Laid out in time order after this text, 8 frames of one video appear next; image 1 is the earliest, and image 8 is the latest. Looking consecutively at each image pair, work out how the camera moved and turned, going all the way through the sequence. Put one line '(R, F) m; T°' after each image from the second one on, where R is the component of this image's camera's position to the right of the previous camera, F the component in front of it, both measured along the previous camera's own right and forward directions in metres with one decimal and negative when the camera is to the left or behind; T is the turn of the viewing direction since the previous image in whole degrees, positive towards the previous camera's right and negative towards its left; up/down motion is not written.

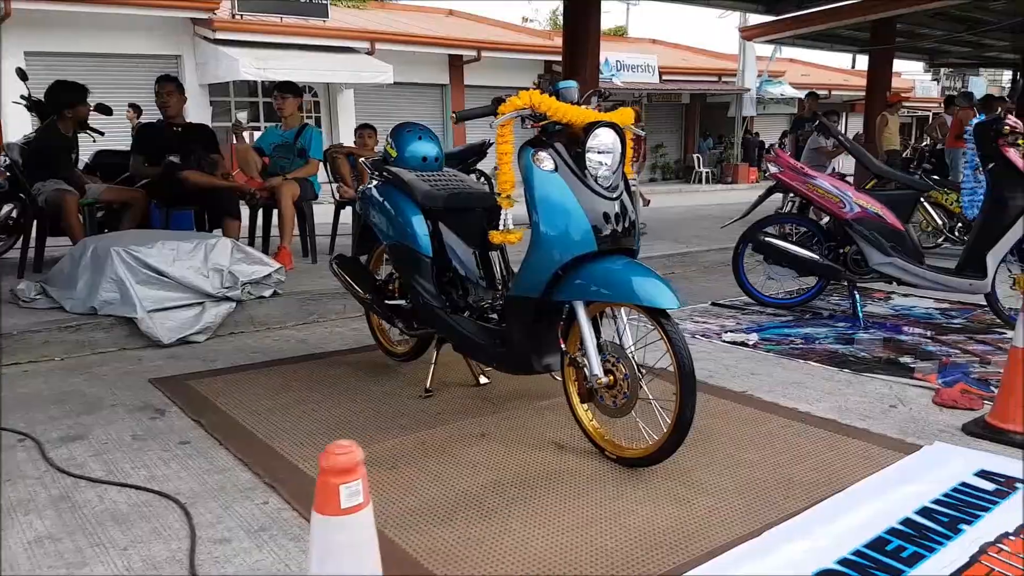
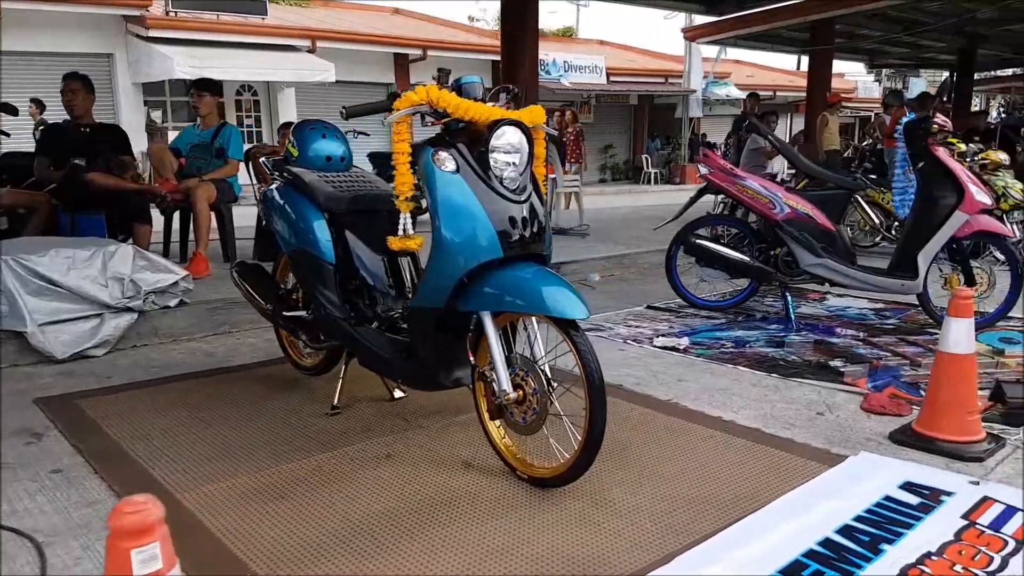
(+0.2, +0.2) m; +3°
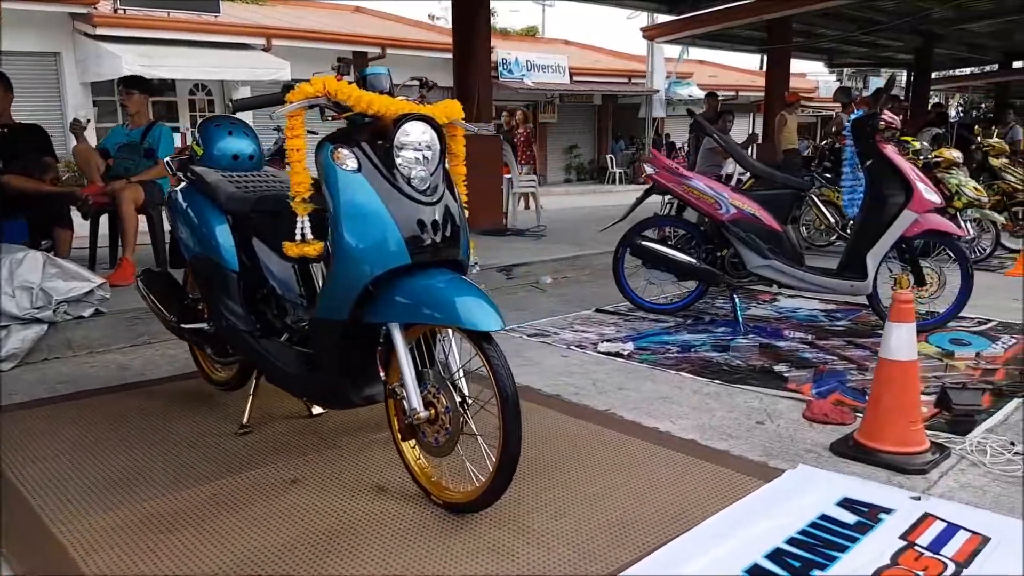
(+0.2, +0.2) m; +2°
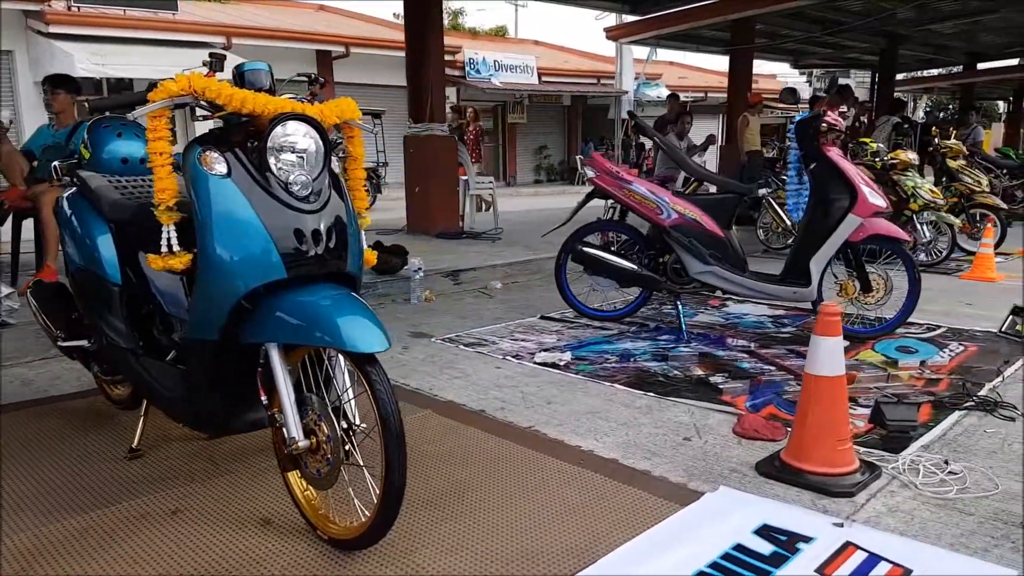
(+0.3, +0.2) m; +2°
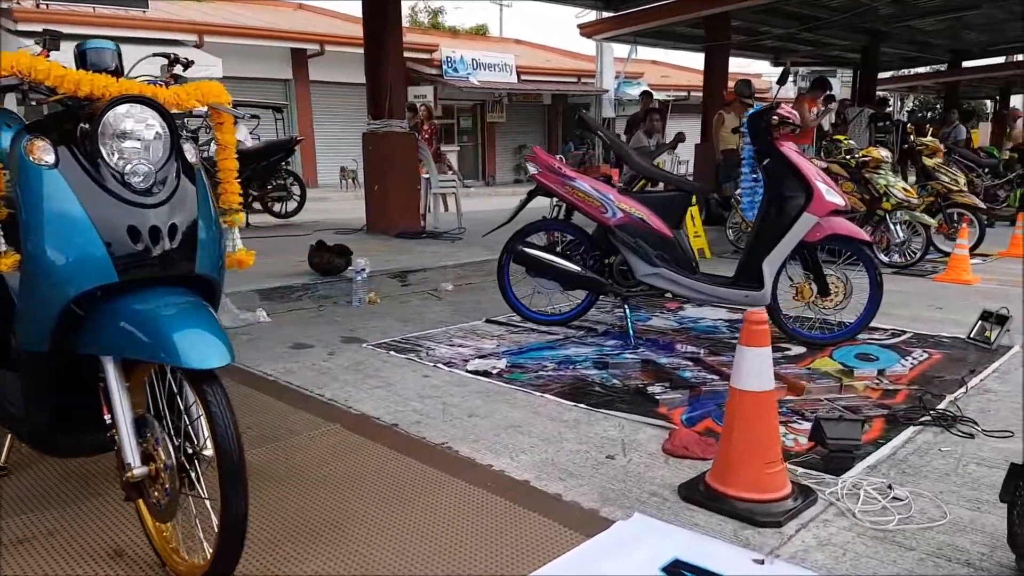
(+0.3, +0.3) m; +1°
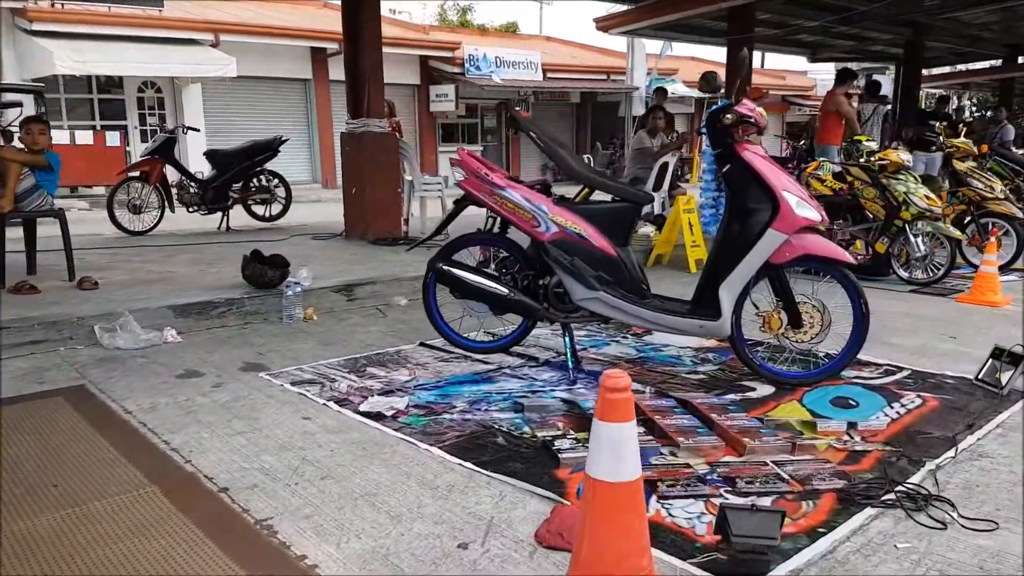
(+0.6, +0.6) m; -3°
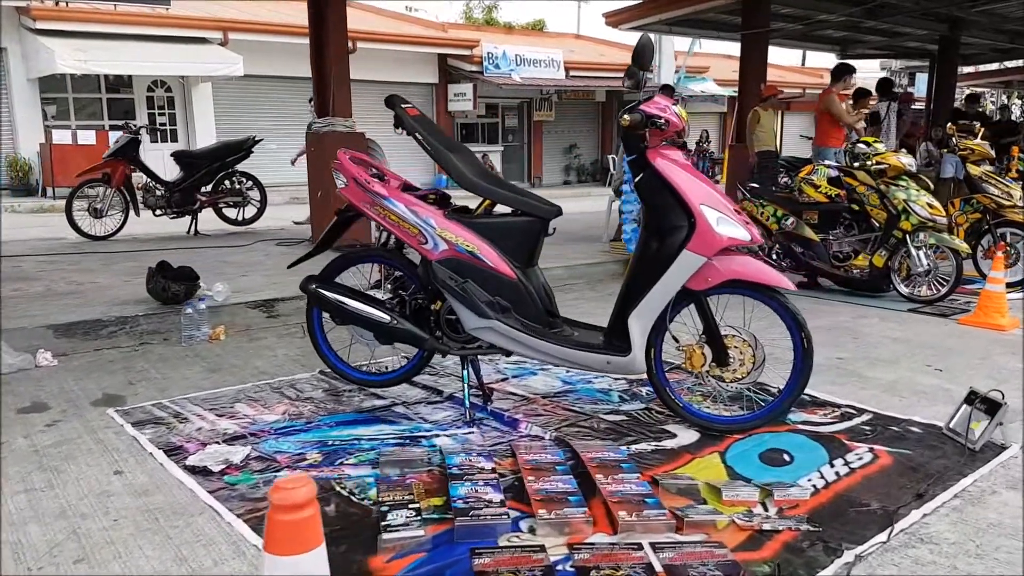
(+0.6, +0.6) m; -3°
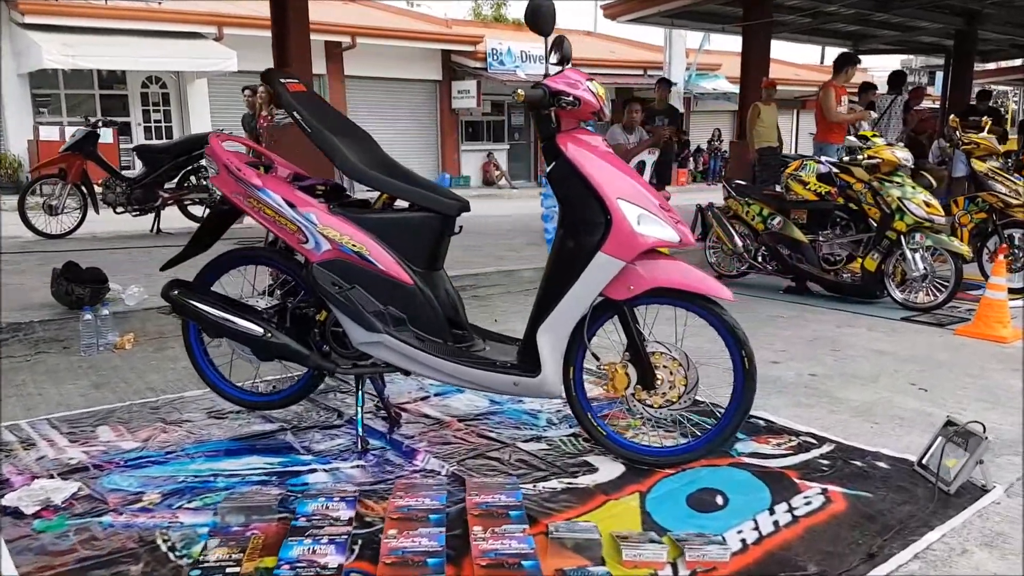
(+0.4, +0.5) m; -1°
